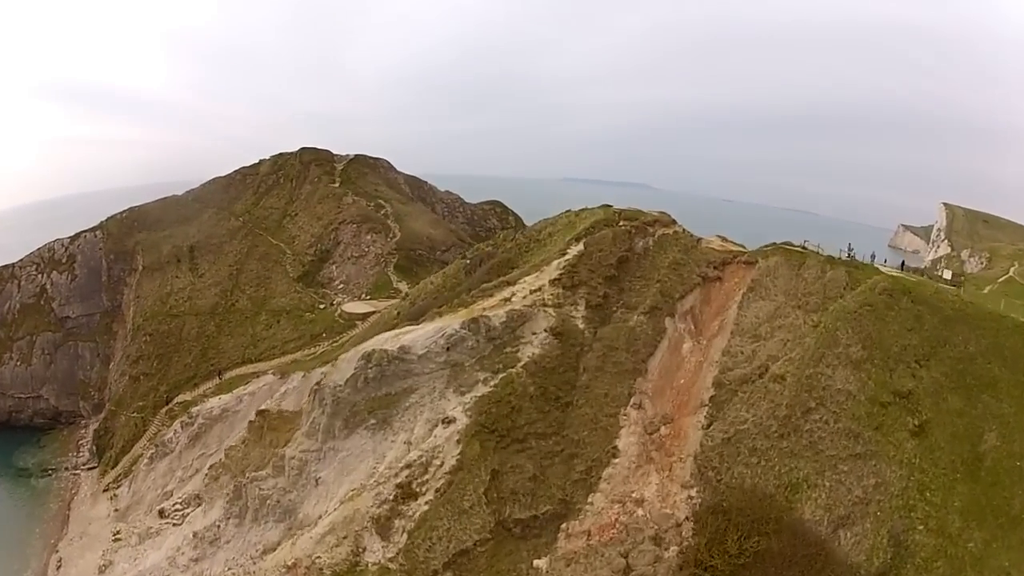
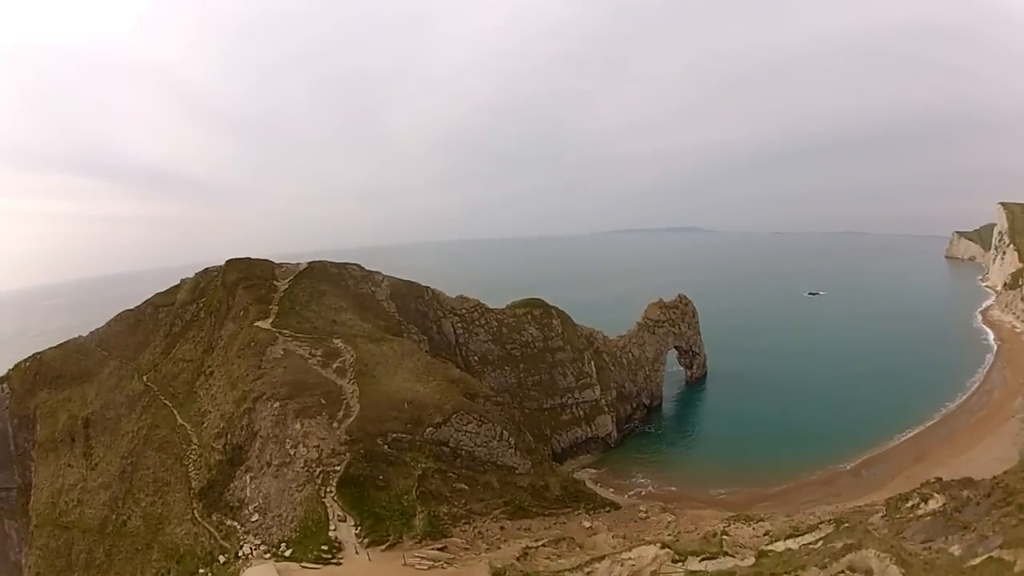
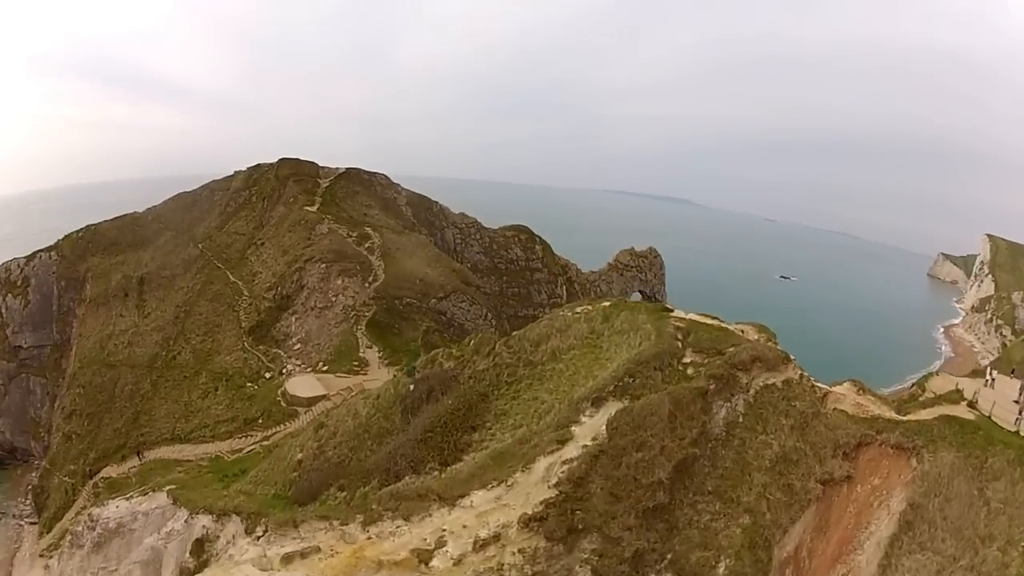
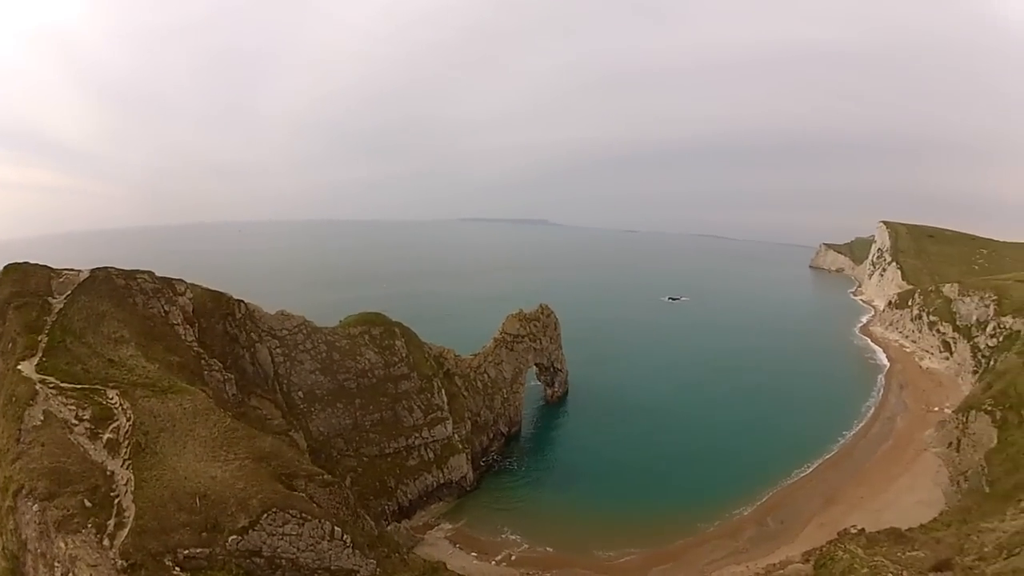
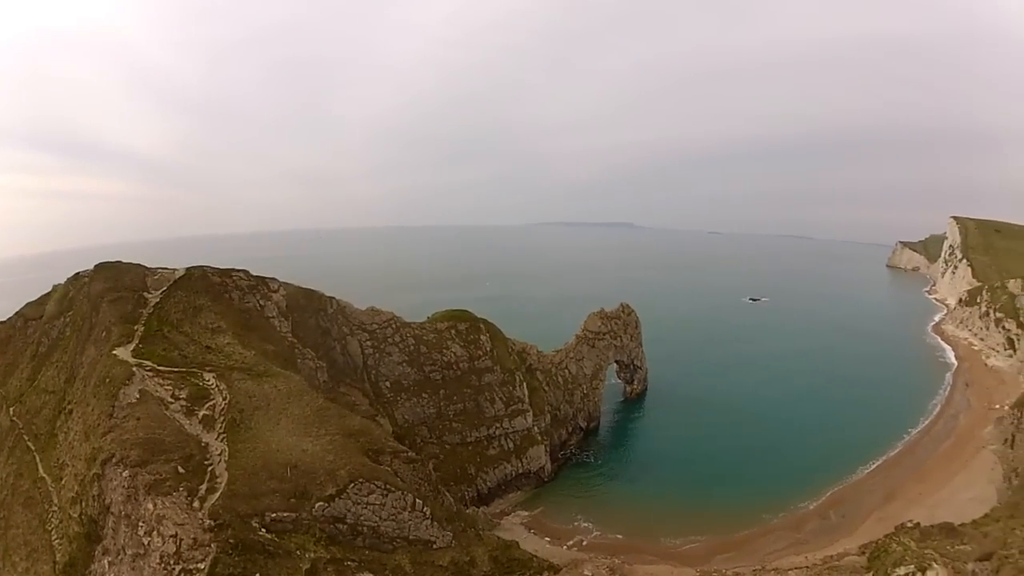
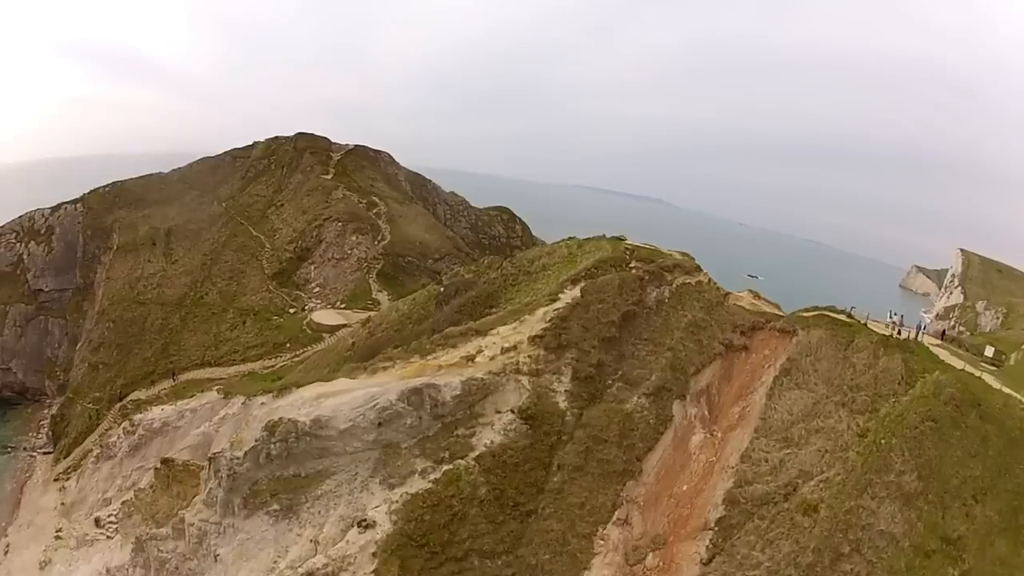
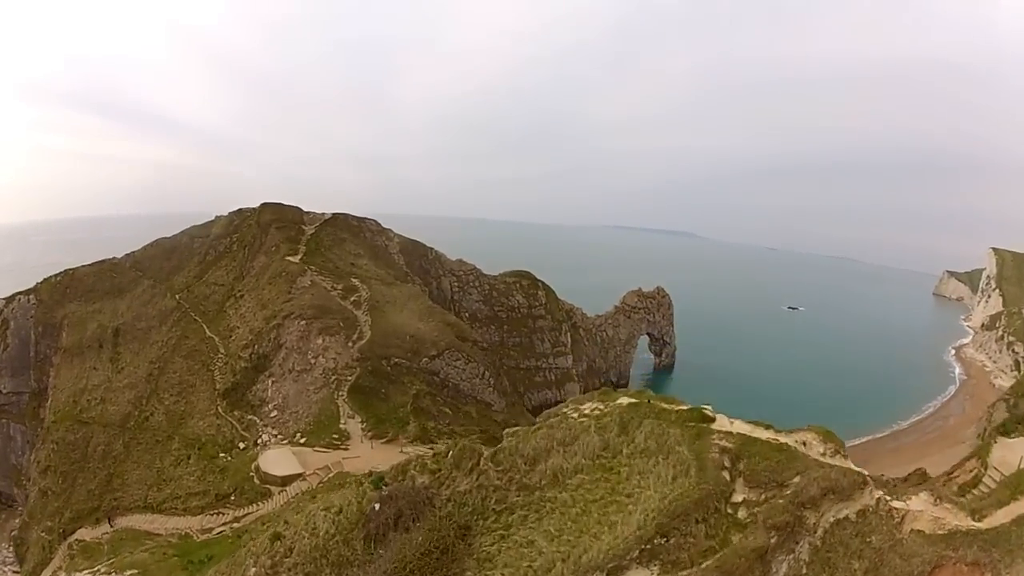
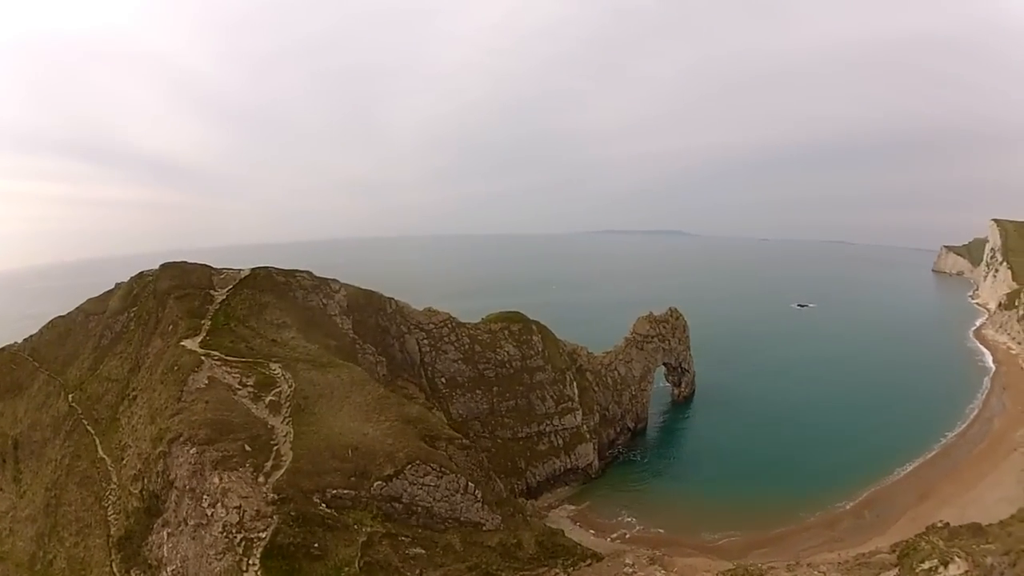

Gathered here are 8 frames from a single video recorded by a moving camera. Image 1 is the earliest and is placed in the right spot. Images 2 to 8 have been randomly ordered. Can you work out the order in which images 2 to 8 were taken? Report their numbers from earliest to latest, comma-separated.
6, 3, 7, 2, 8, 5, 4
